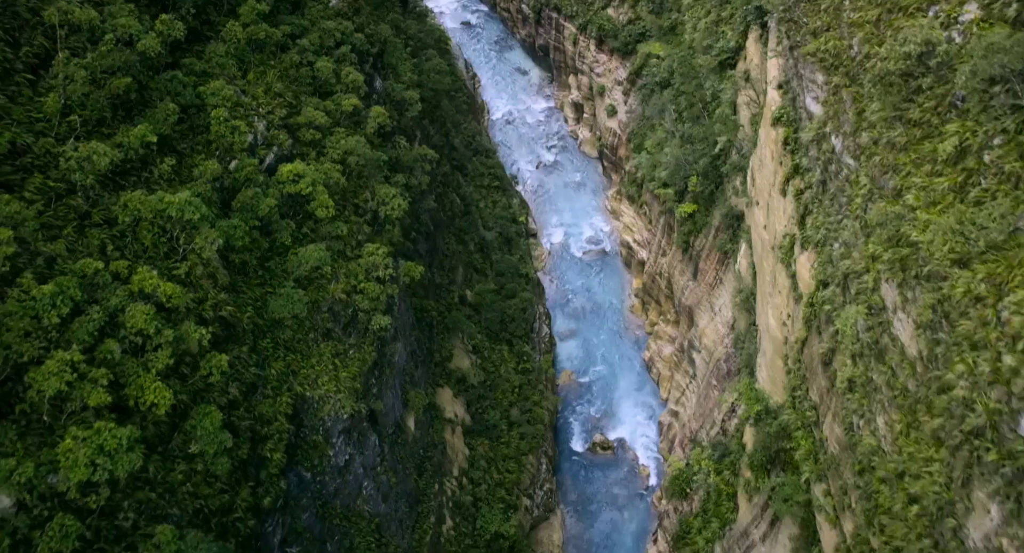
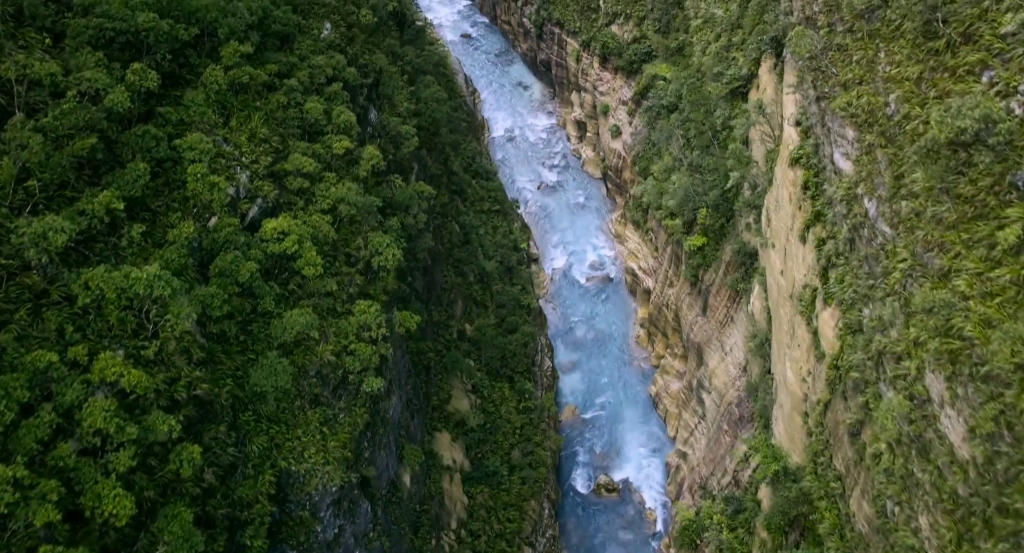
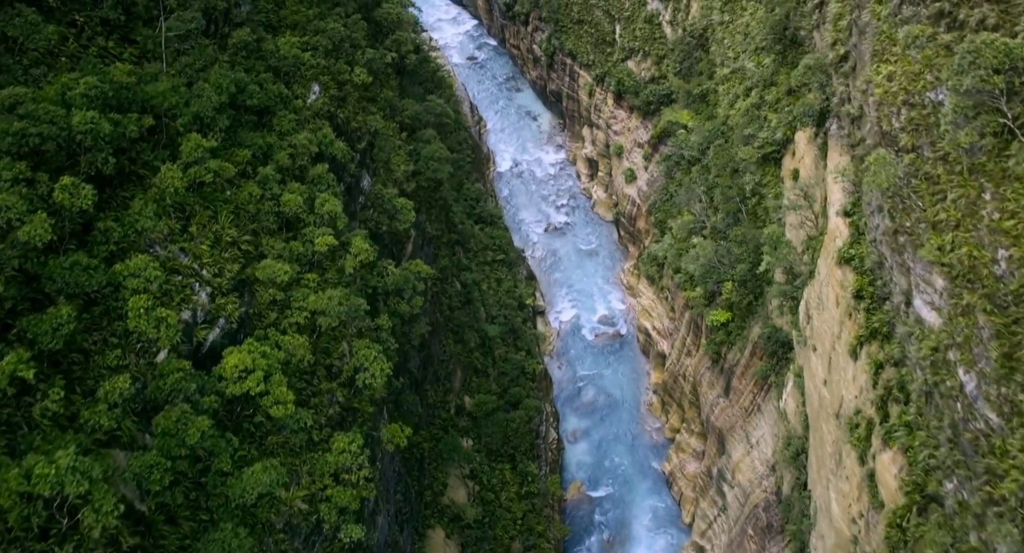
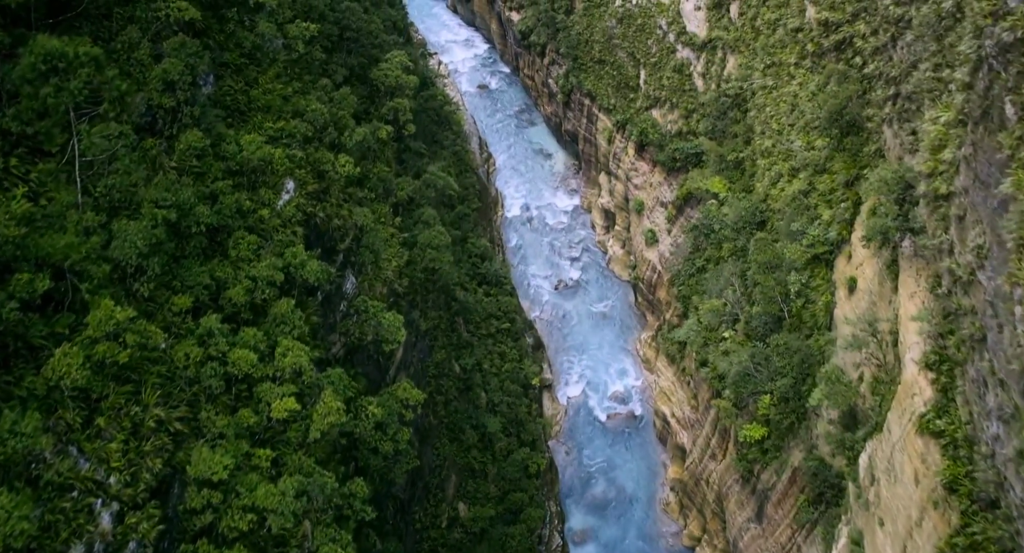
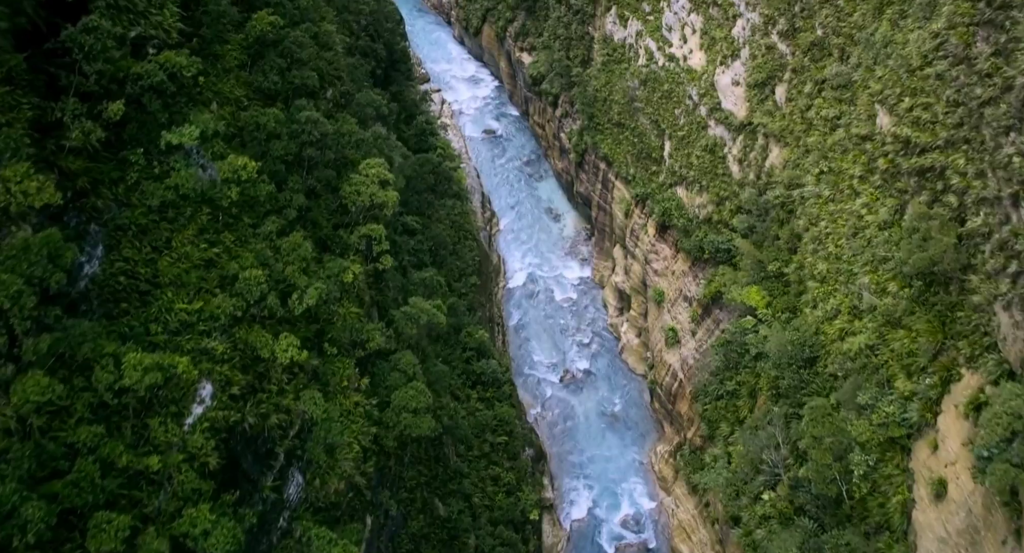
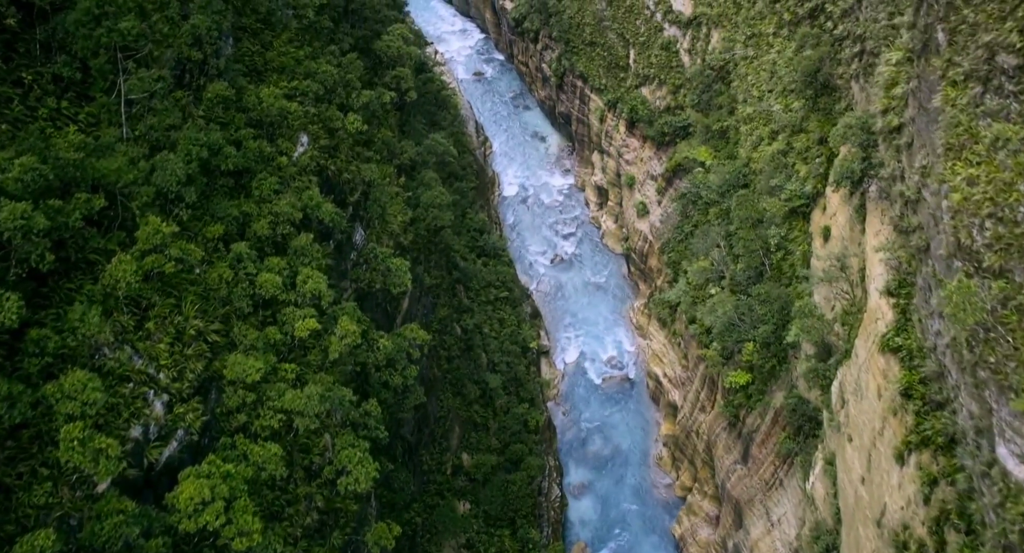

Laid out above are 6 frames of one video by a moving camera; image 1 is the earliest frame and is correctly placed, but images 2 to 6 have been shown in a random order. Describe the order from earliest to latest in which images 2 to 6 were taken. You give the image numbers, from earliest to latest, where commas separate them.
2, 3, 6, 4, 5
